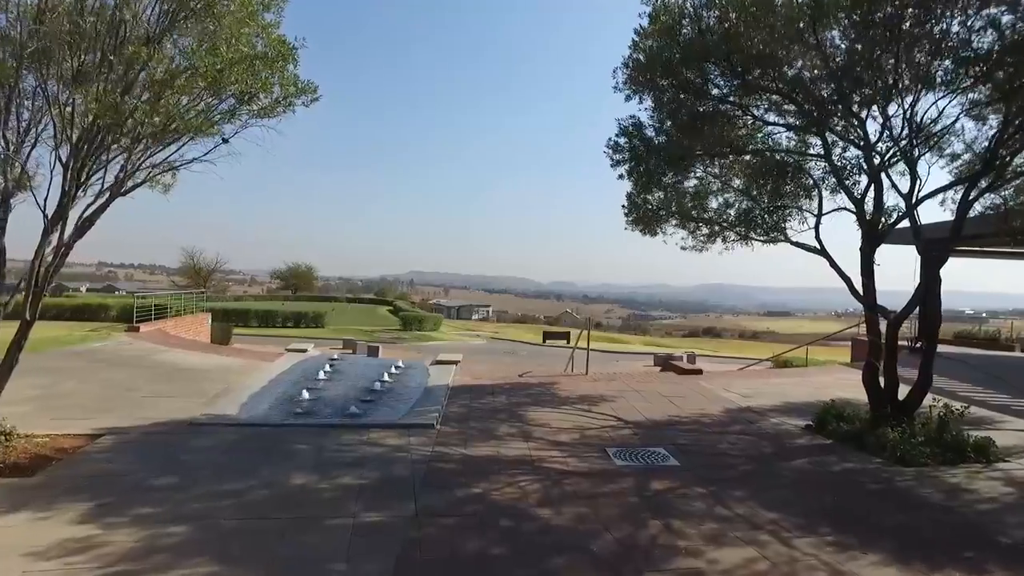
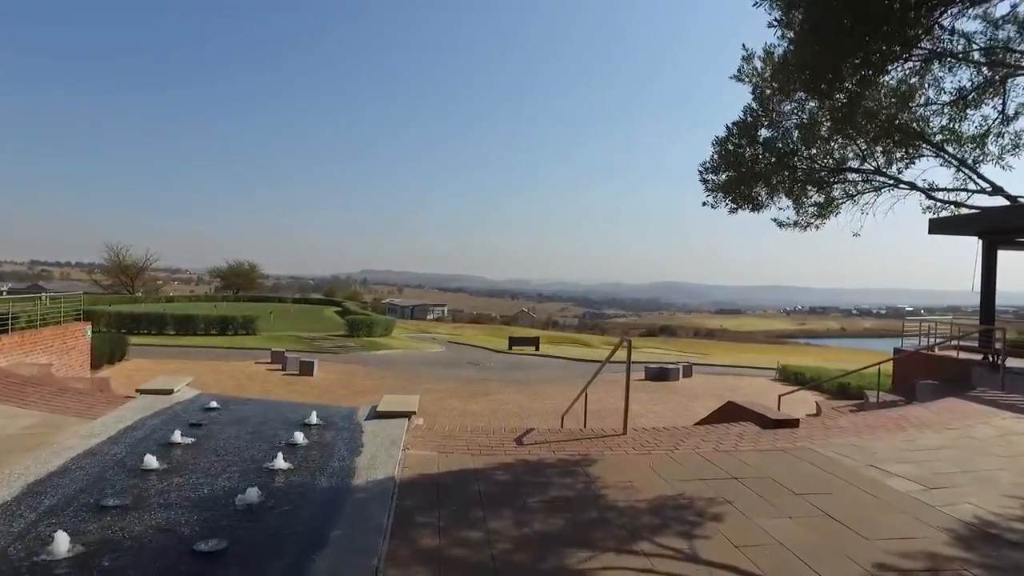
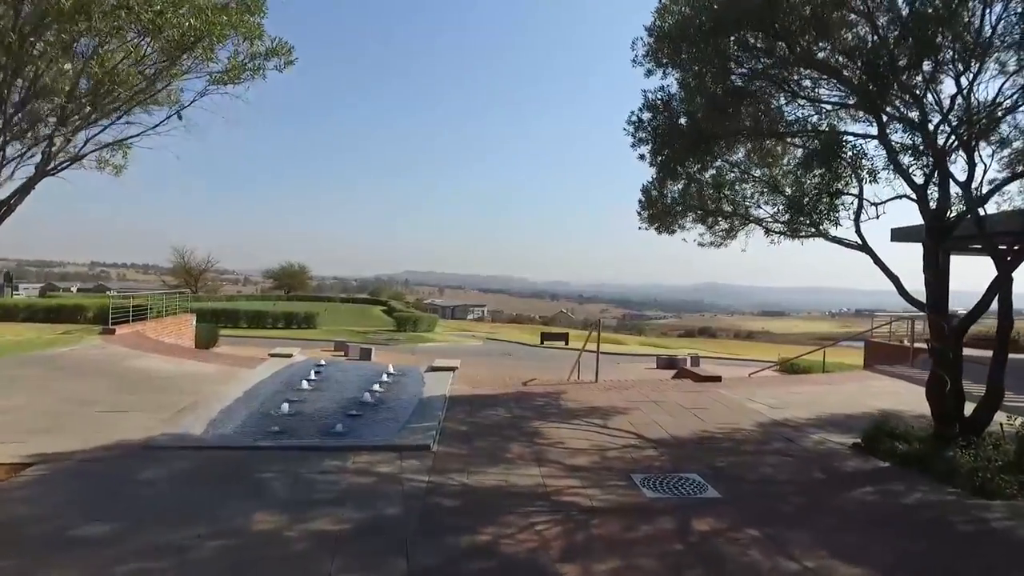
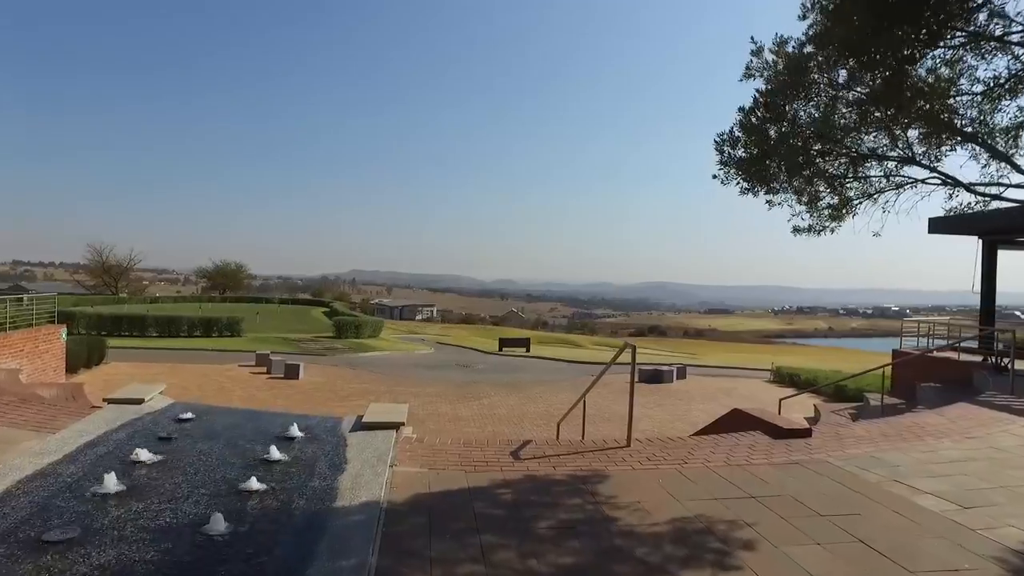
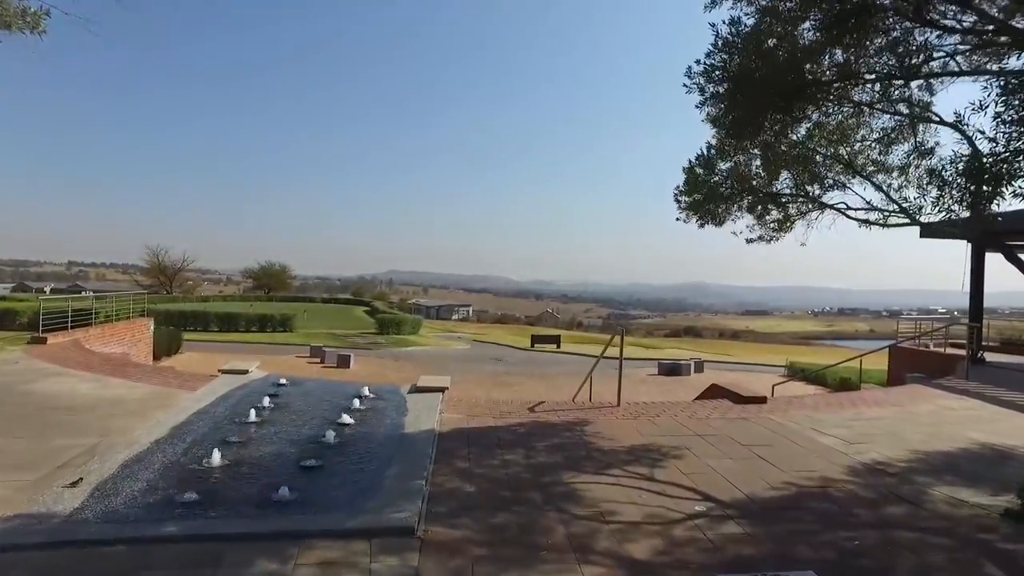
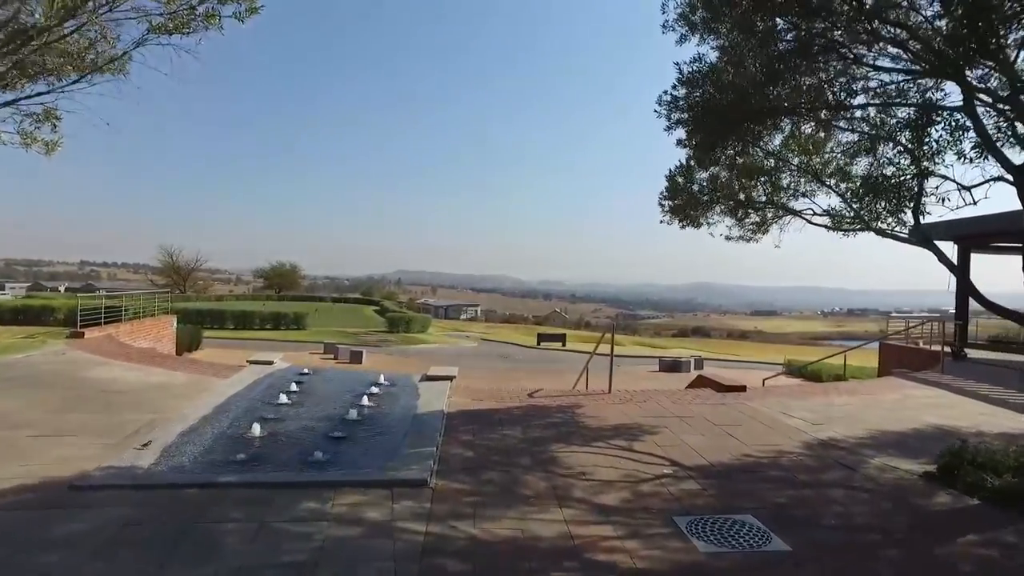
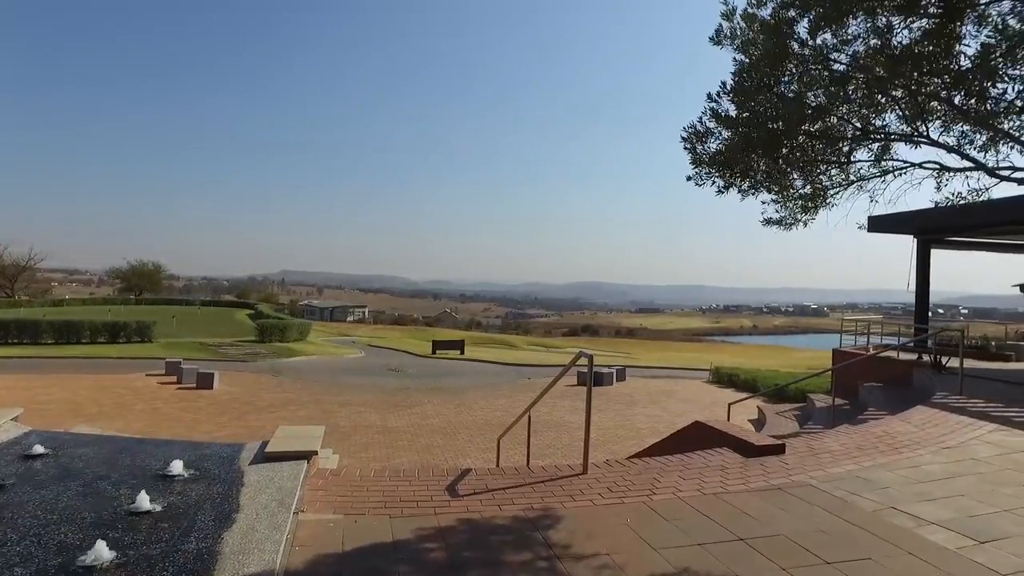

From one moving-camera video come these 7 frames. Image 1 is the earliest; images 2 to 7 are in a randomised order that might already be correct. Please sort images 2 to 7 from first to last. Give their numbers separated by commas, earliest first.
3, 6, 5, 2, 4, 7
